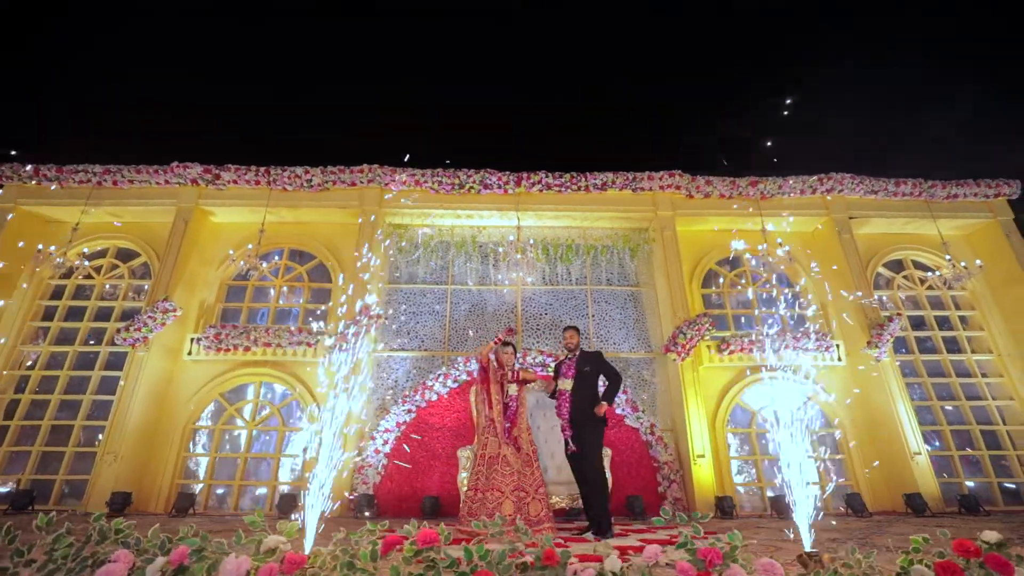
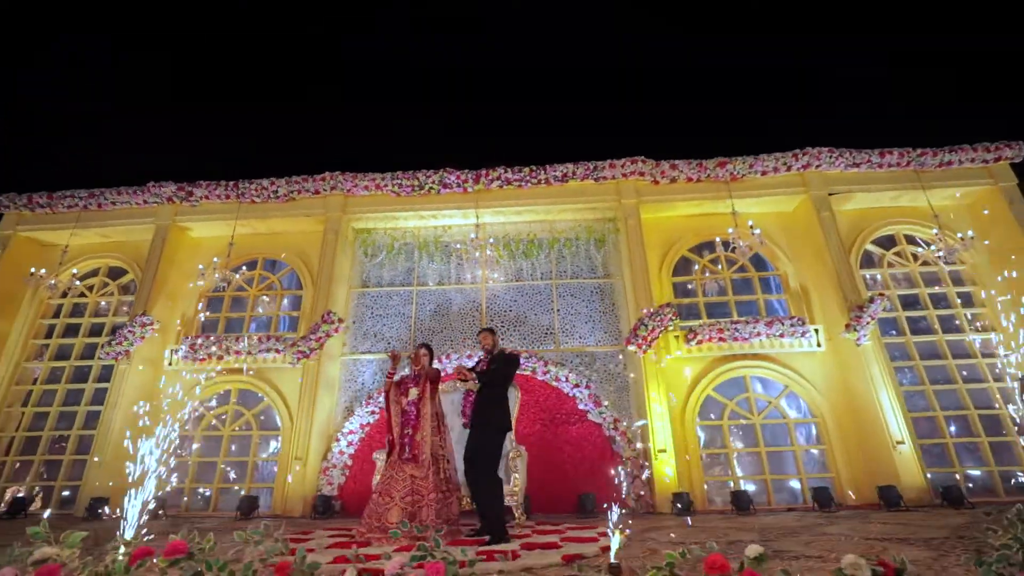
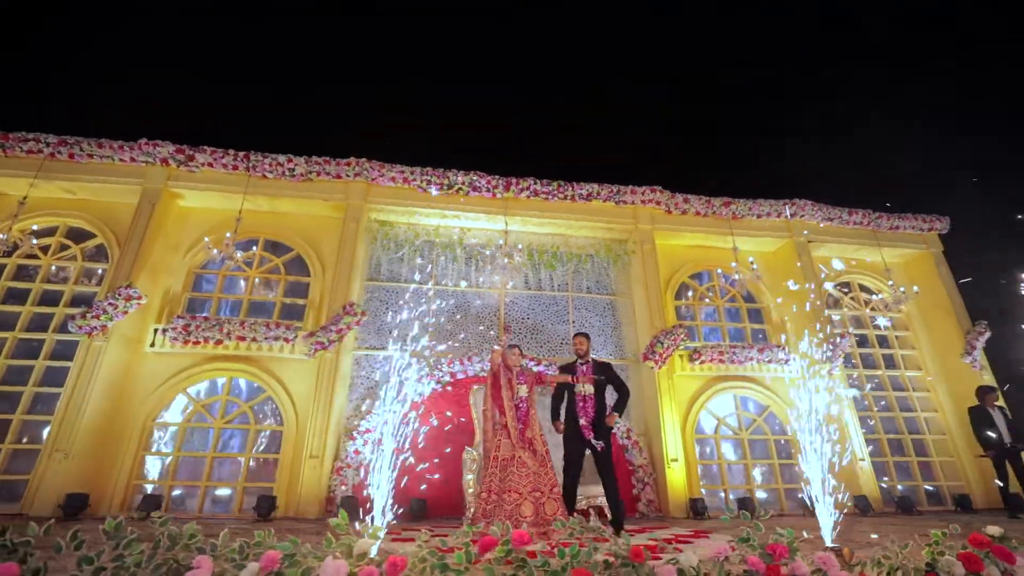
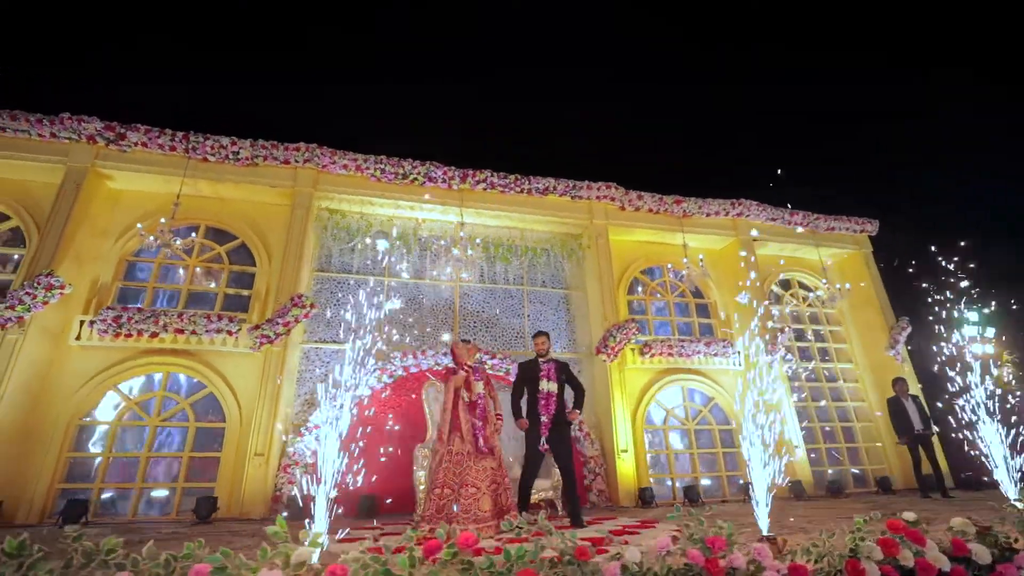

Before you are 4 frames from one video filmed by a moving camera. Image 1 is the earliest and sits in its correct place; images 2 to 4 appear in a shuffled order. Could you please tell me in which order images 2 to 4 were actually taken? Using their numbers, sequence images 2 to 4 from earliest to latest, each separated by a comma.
3, 4, 2
